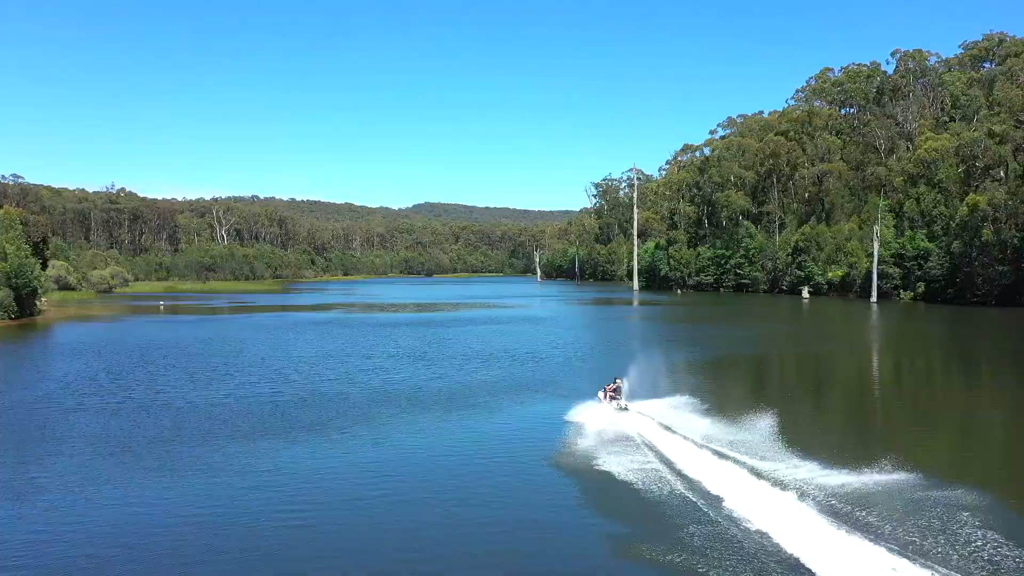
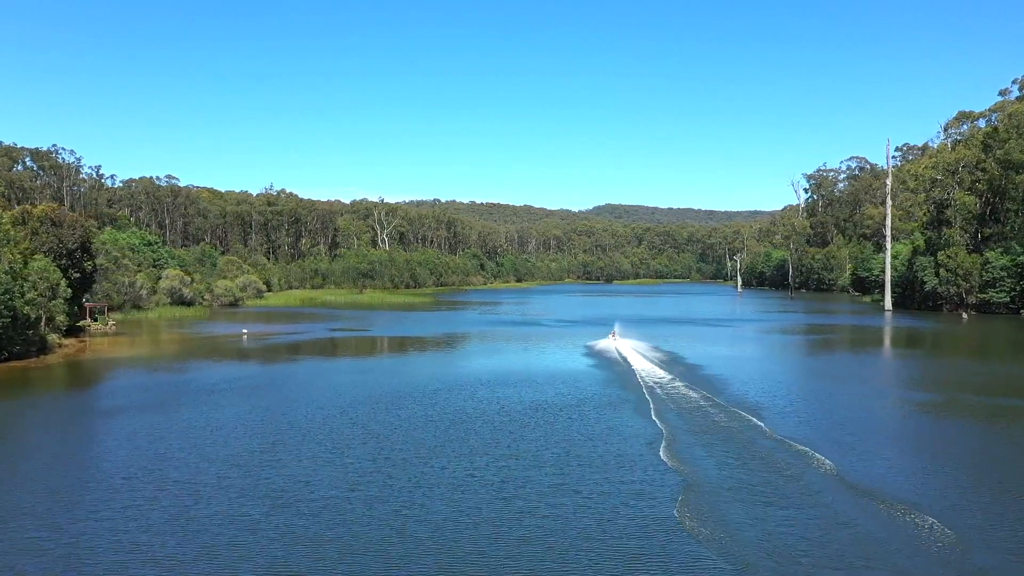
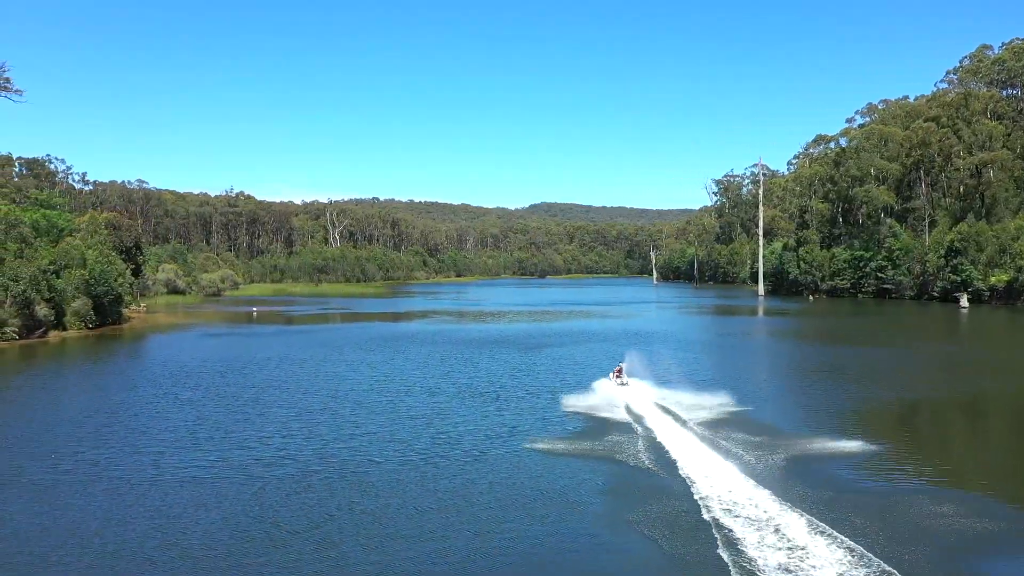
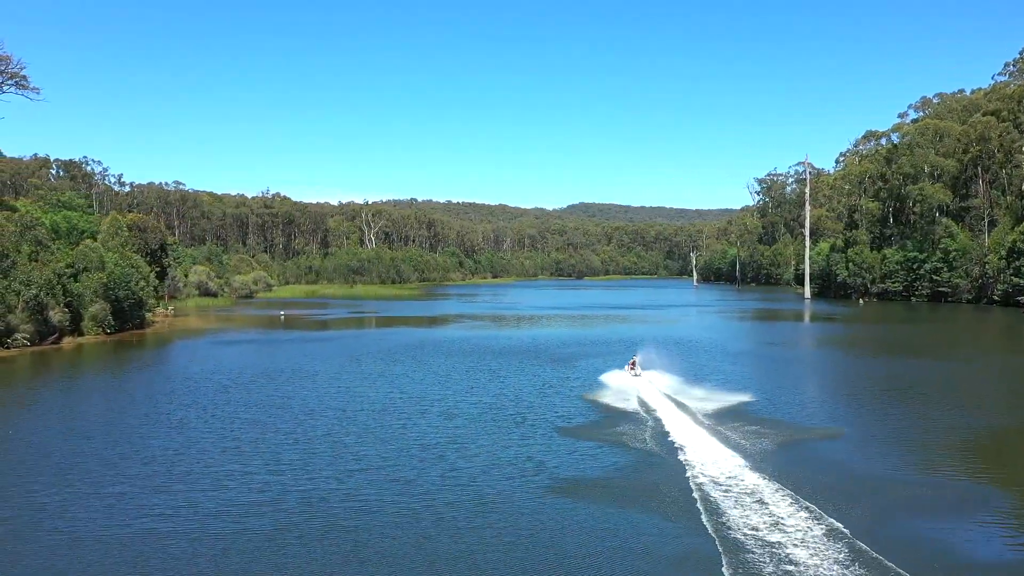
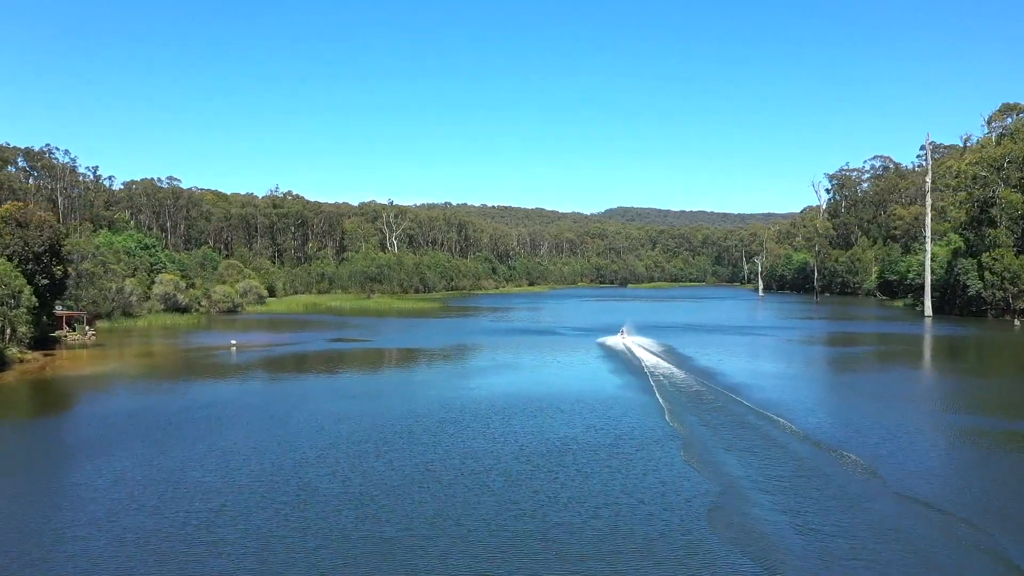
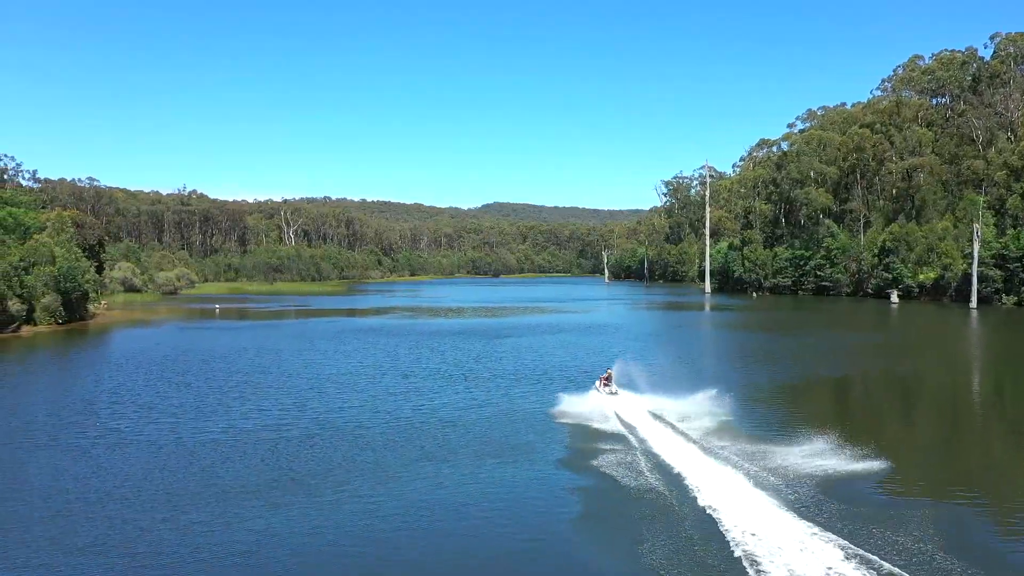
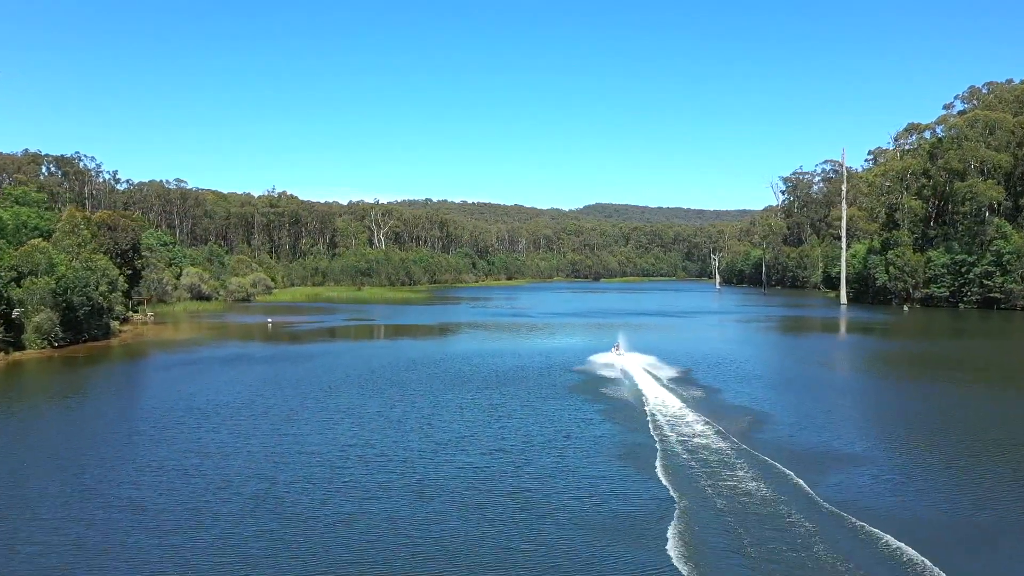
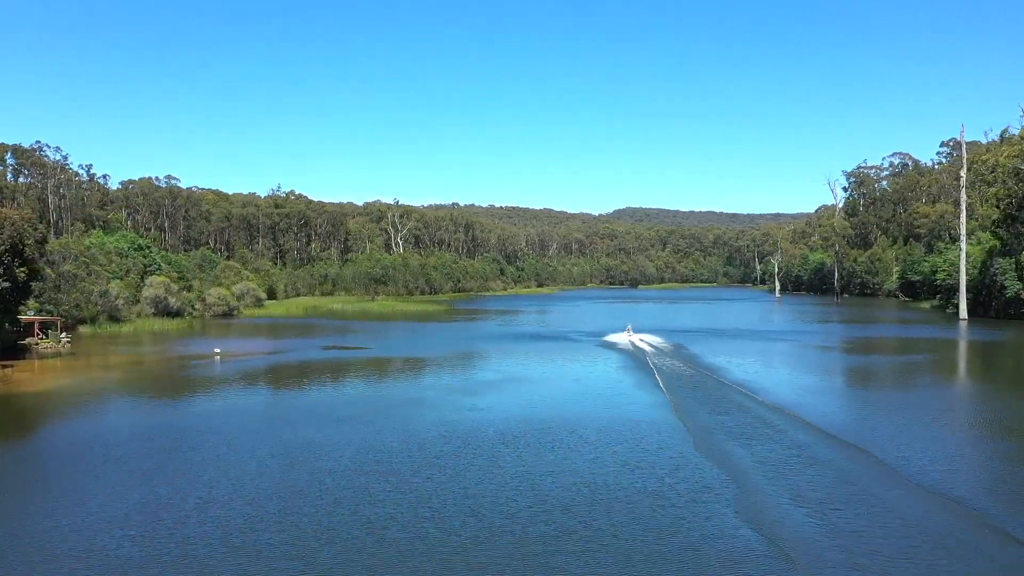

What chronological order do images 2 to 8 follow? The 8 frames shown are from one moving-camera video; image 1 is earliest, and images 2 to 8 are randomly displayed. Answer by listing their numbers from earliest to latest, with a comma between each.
6, 3, 4, 7, 2, 5, 8
